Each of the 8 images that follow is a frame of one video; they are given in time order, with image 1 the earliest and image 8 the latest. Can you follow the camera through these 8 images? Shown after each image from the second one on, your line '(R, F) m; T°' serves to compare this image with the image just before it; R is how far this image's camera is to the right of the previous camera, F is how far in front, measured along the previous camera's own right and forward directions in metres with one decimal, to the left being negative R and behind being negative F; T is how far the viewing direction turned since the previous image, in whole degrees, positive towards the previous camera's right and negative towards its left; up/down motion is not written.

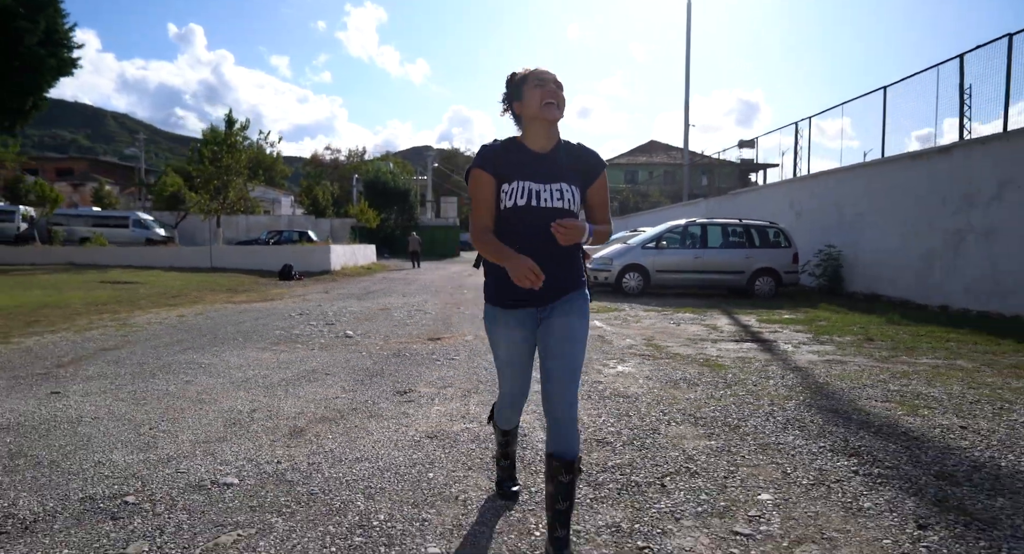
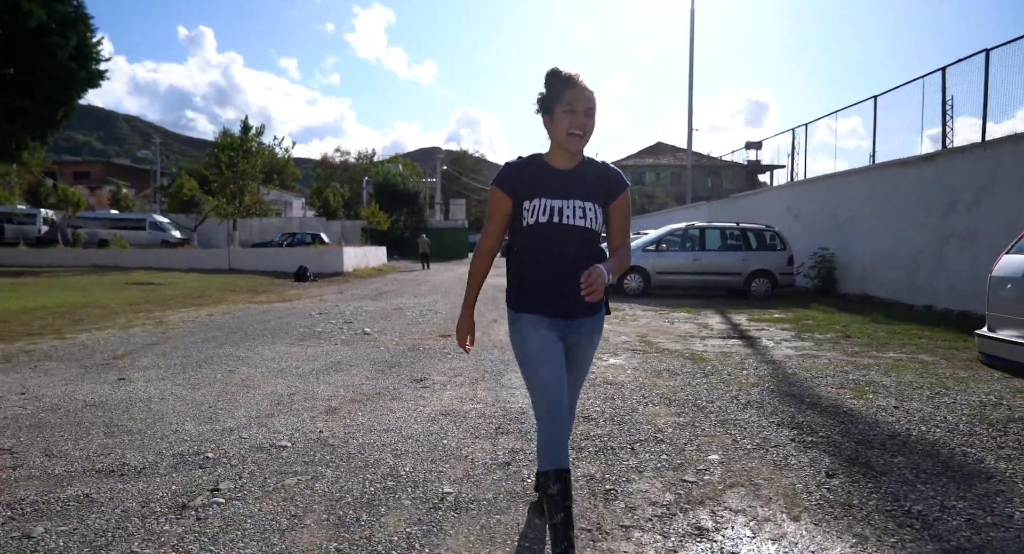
(+0.1, -0.7) m; -1°
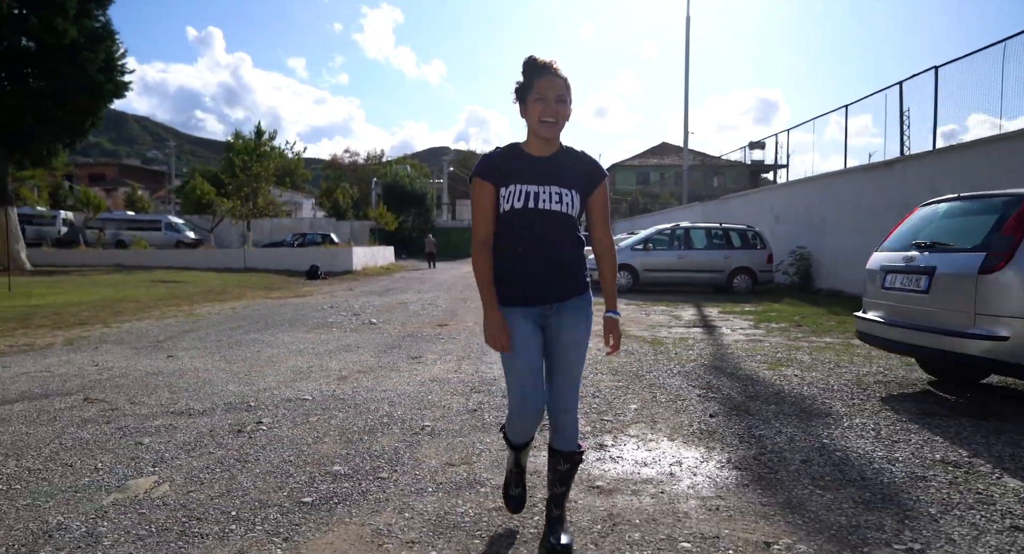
(+0.3, -1.2) m; -1°
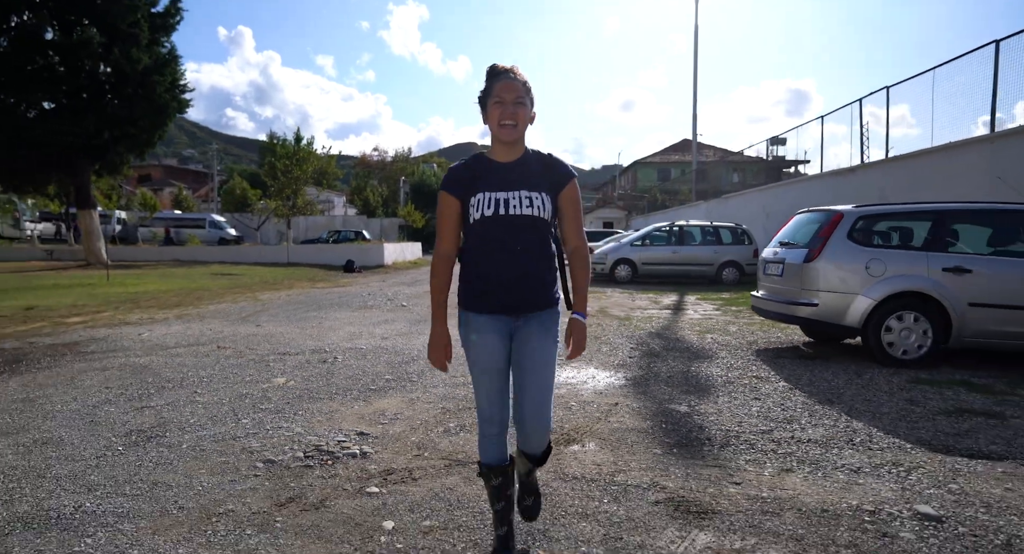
(+0.5, -2.3) m; -3°
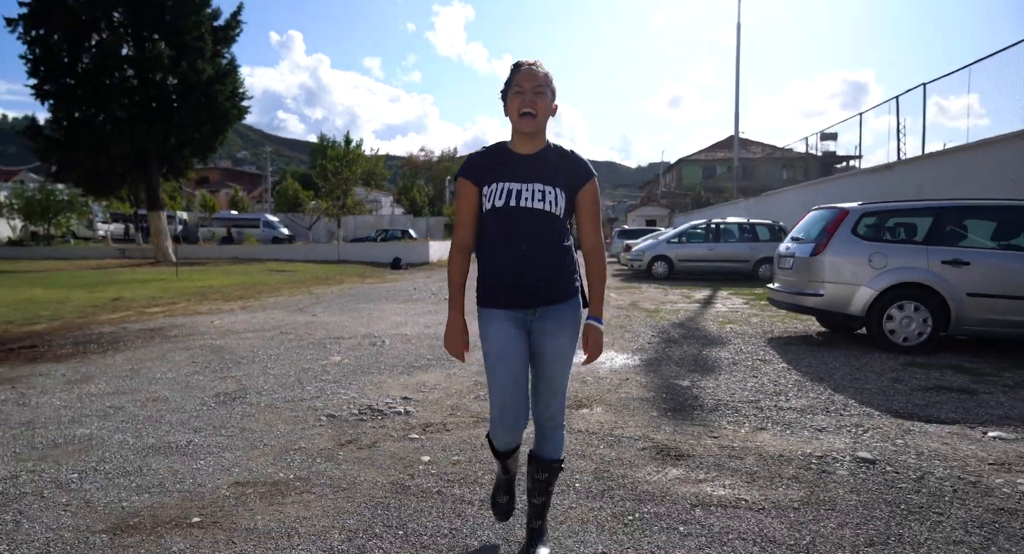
(+0.2, -0.7) m; -4°
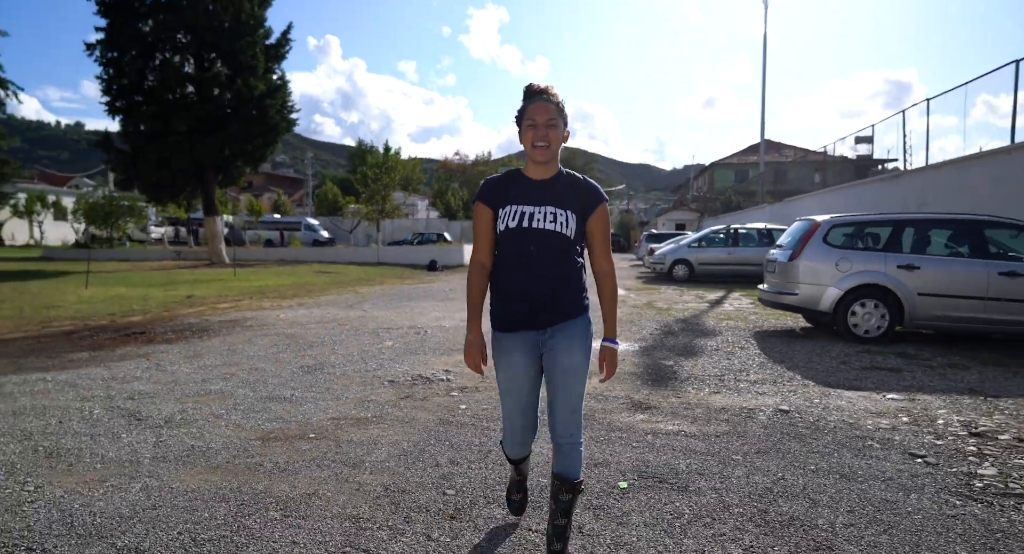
(+0.1, -1.3) m; -3°
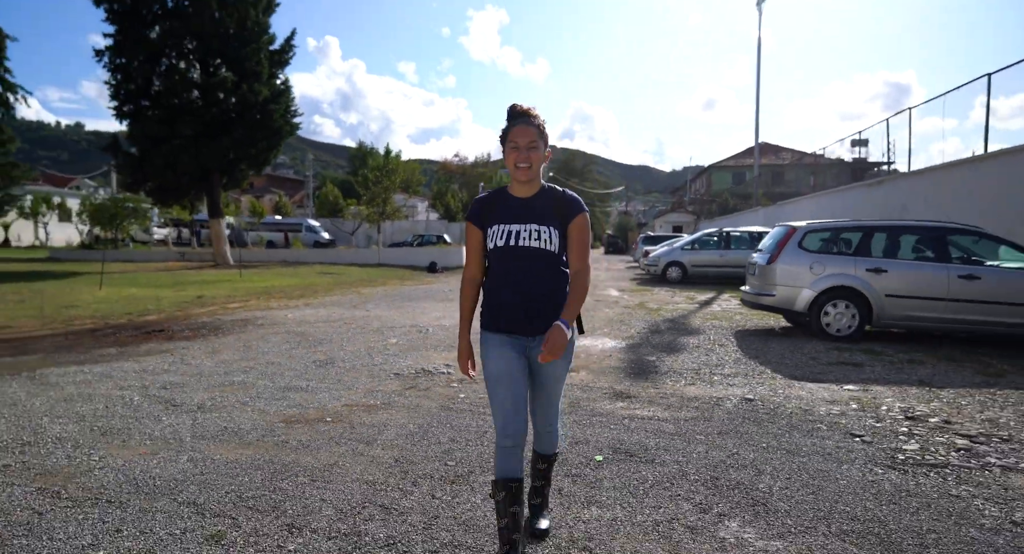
(0.0, -0.5) m; 0°
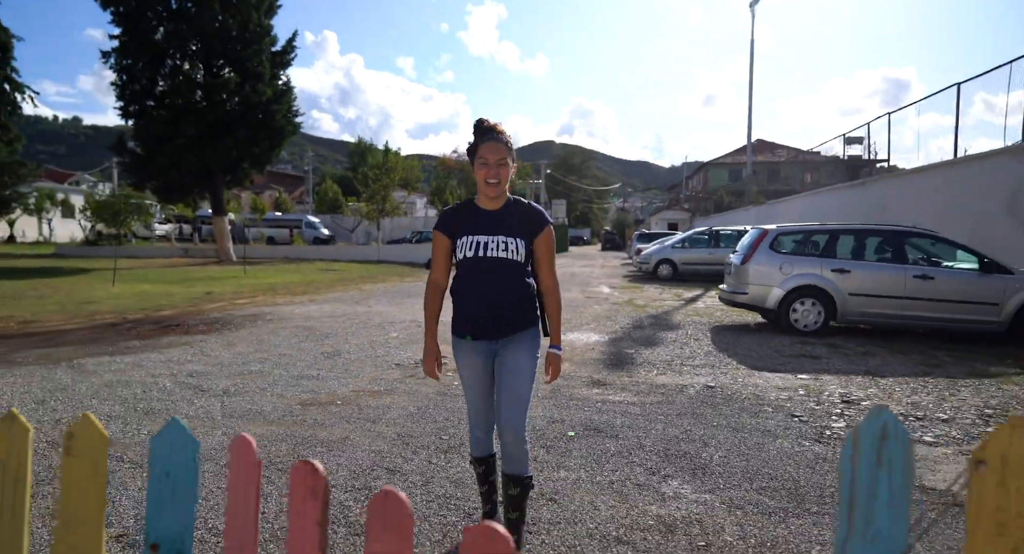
(+0.1, -0.6) m; 0°
